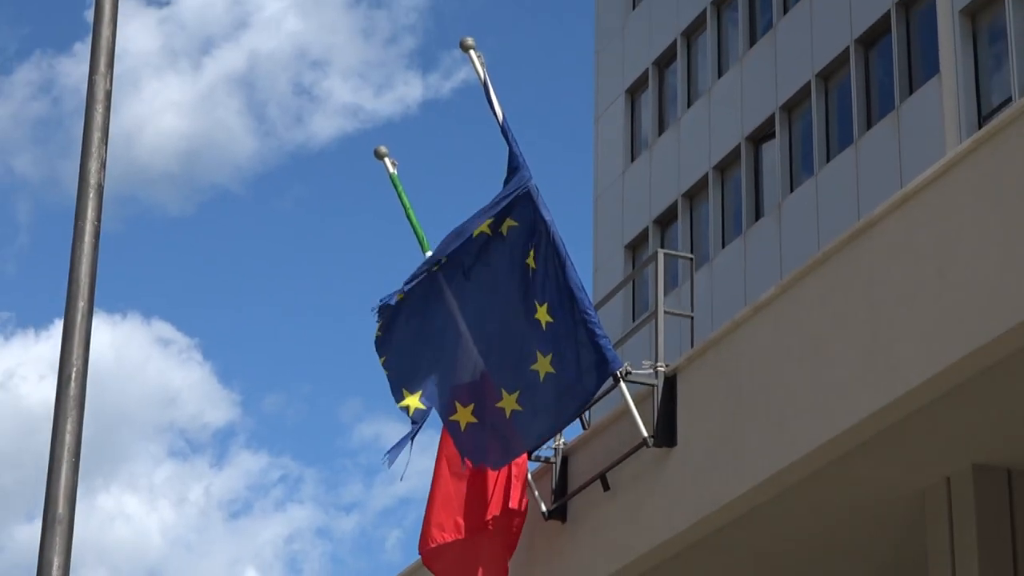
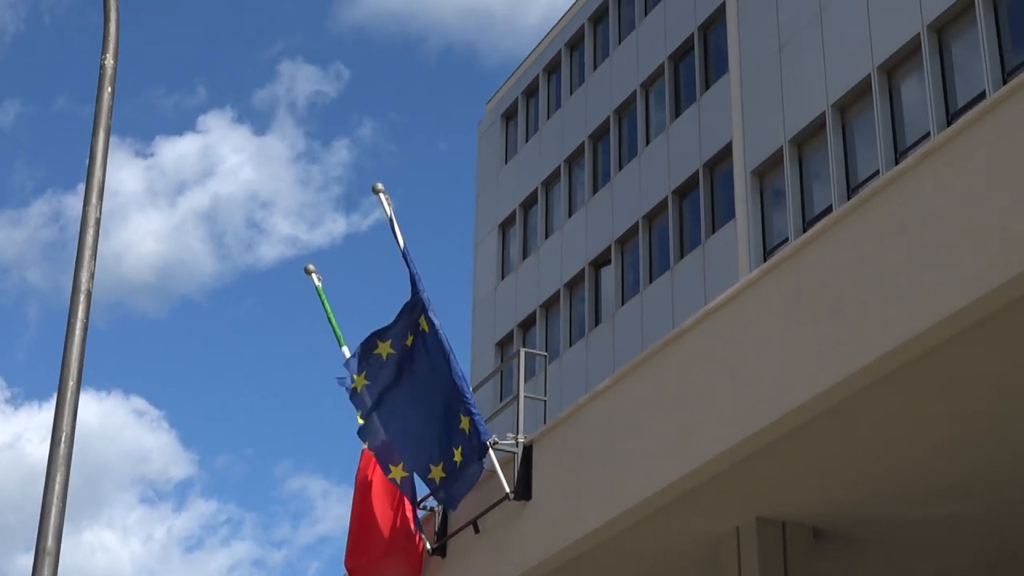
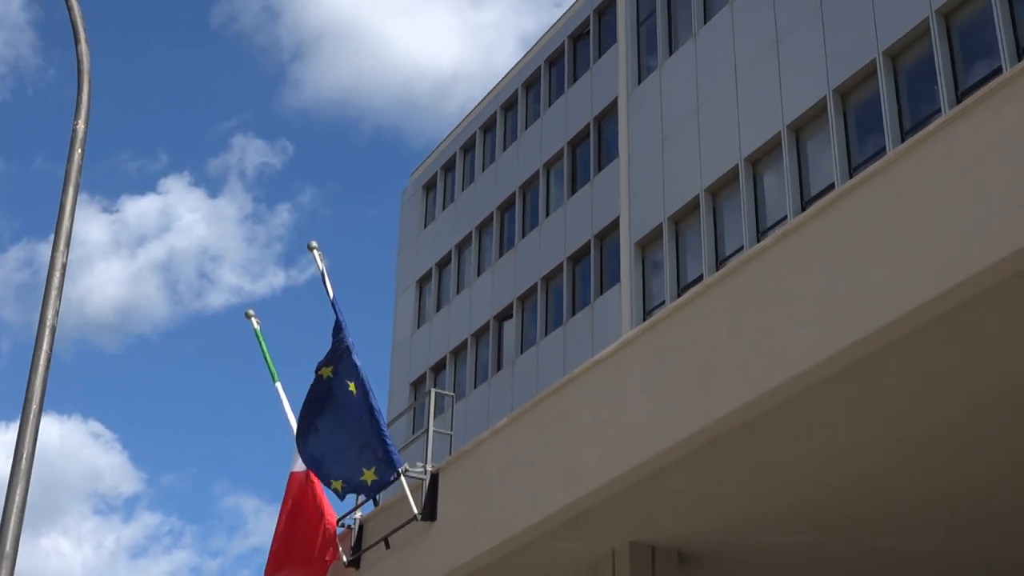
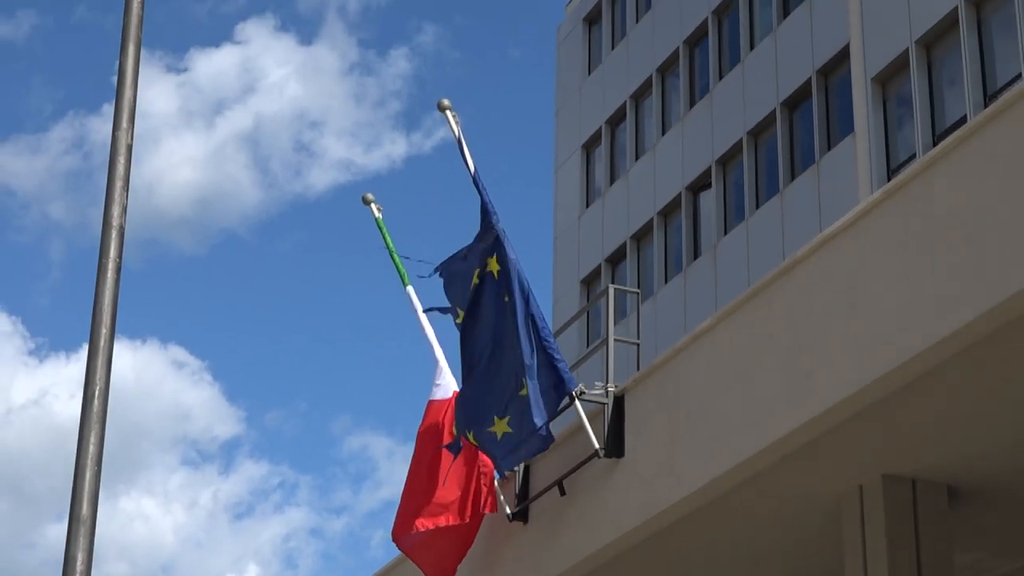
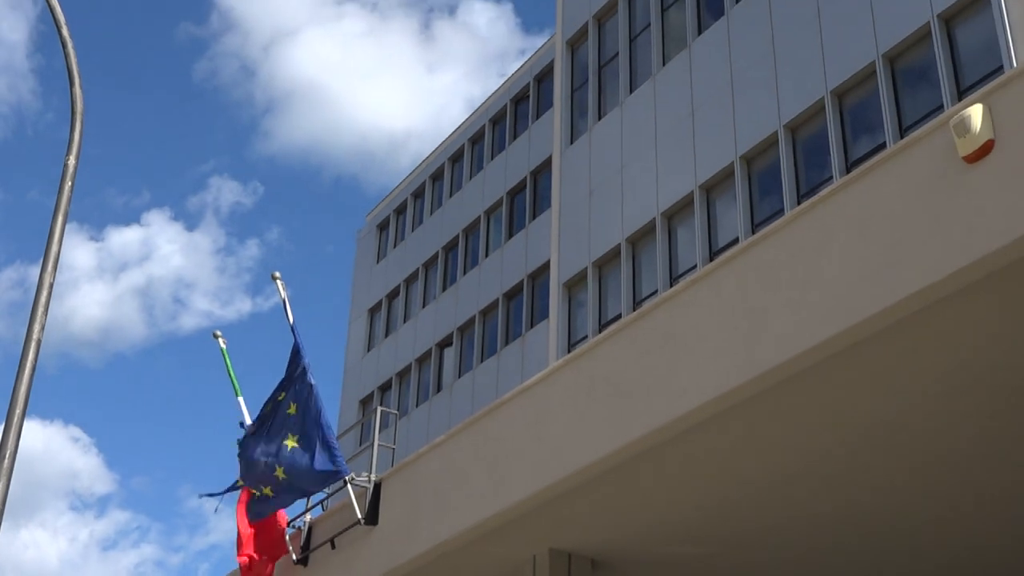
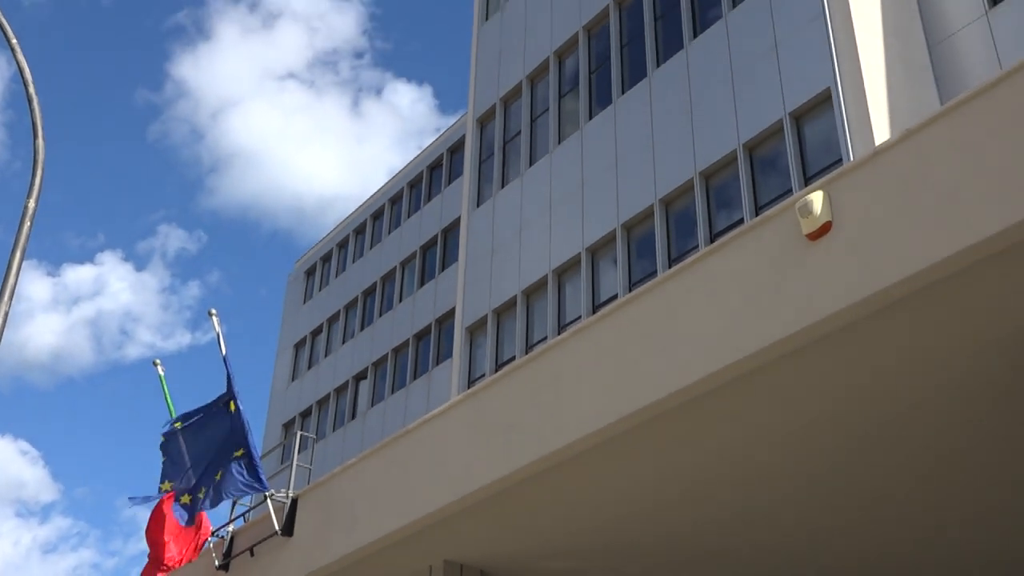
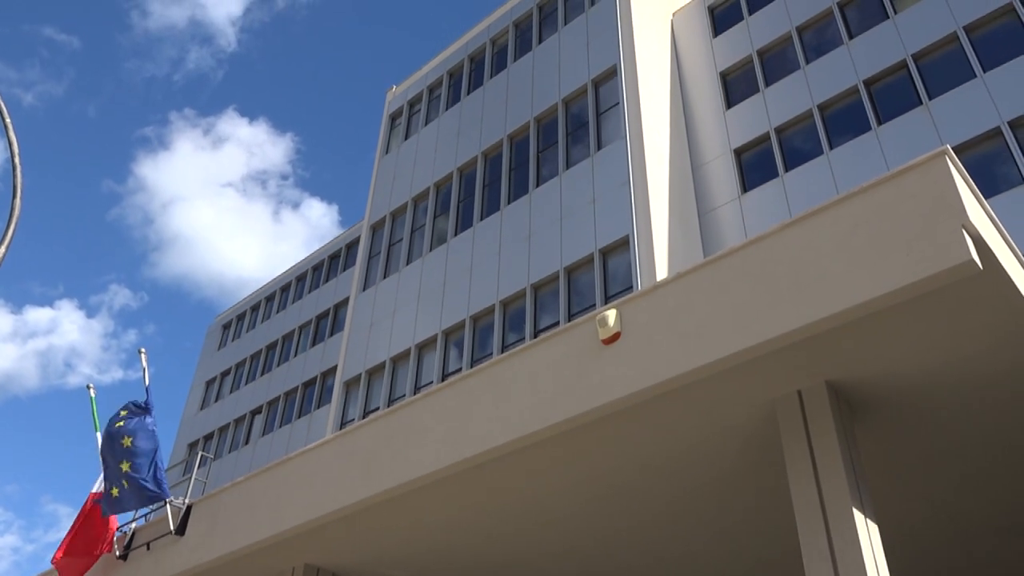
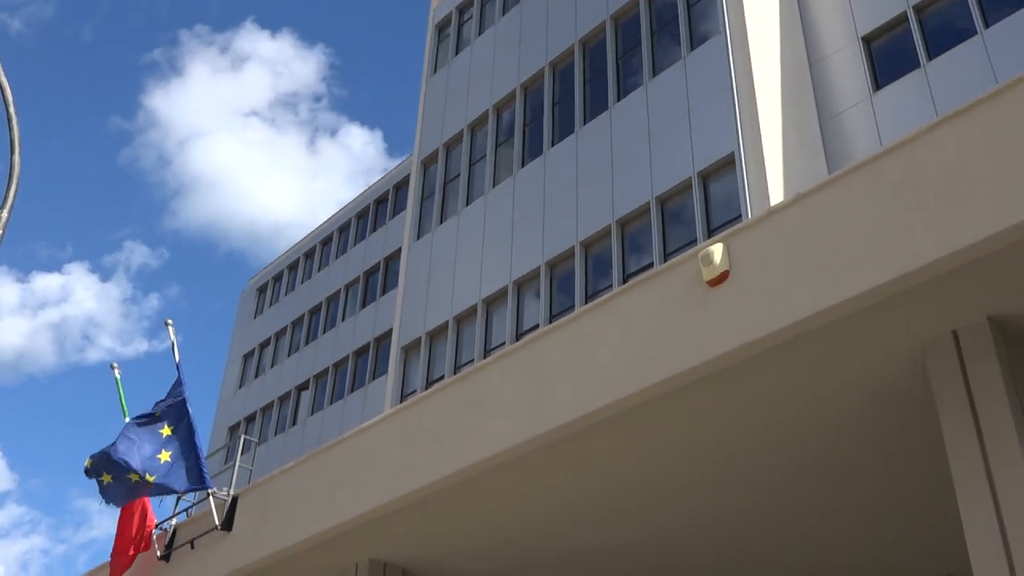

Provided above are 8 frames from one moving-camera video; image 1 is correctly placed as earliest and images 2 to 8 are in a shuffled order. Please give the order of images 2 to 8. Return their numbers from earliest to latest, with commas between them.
4, 2, 3, 5, 6, 8, 7
